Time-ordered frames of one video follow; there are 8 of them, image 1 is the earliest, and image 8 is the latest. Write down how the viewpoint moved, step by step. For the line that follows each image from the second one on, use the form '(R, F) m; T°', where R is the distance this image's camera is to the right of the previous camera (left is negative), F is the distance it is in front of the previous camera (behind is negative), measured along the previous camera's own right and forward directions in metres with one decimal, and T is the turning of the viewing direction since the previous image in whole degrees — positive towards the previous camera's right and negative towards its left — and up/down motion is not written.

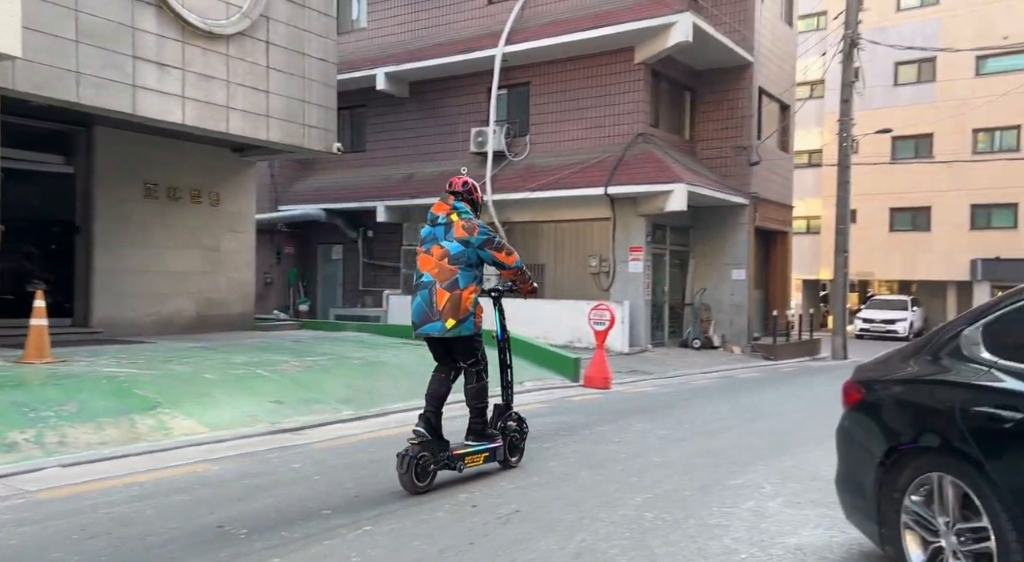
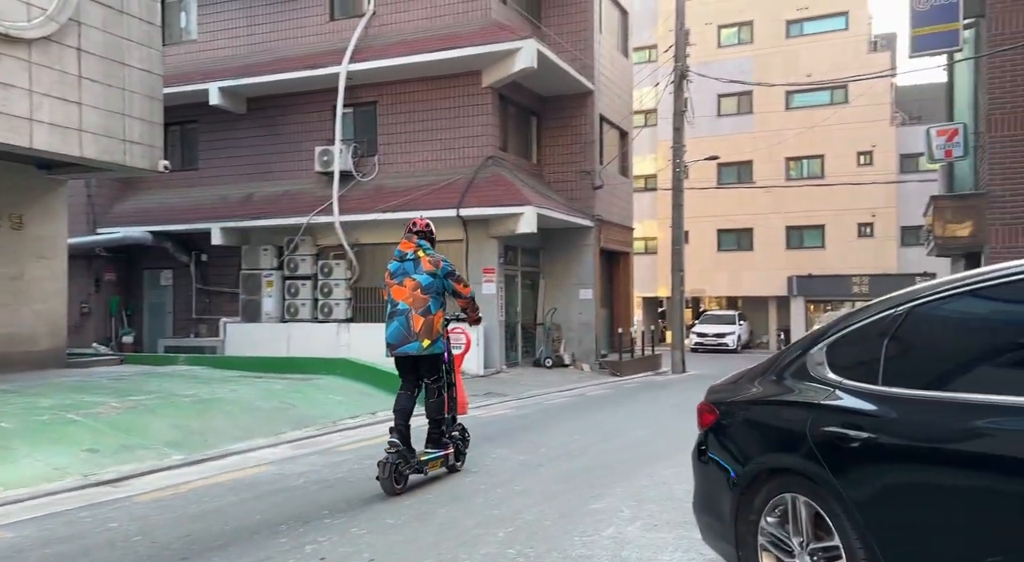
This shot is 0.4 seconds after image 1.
(-0.6, +0.2) m; +11°
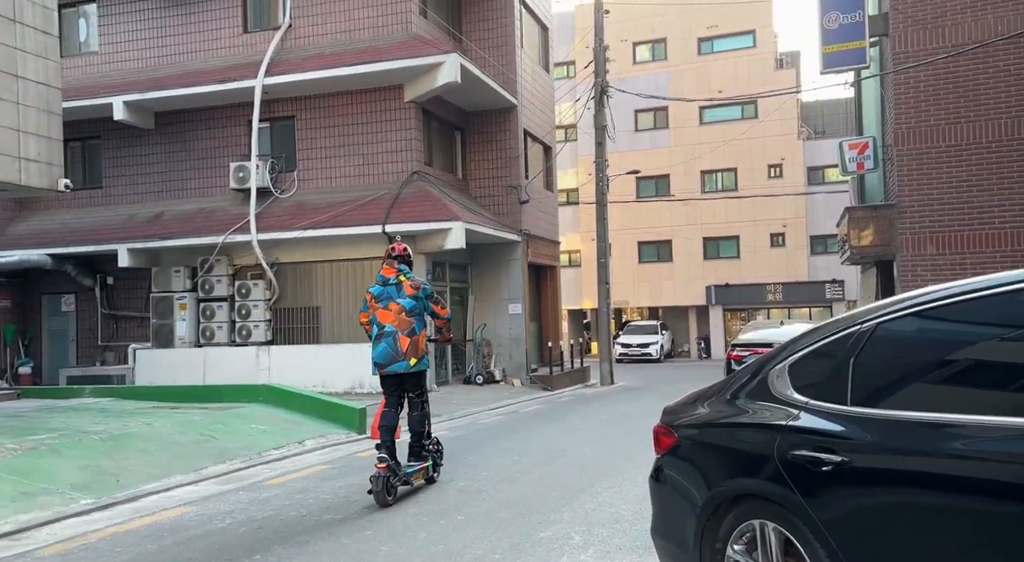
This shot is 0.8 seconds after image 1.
(-0.3, +0.4) m; +5°
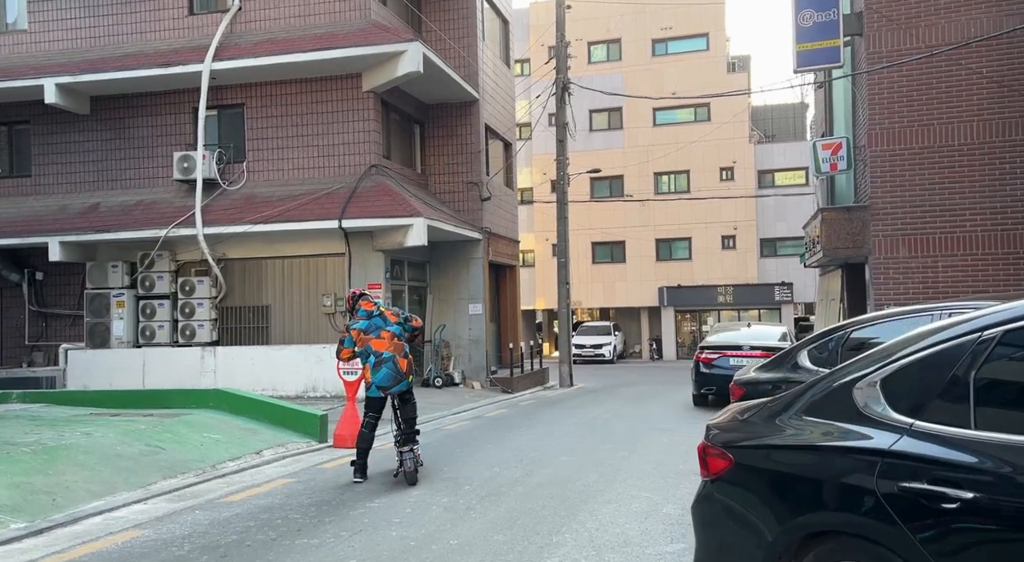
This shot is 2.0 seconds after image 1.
(-0.4, +0.7) m; +4°
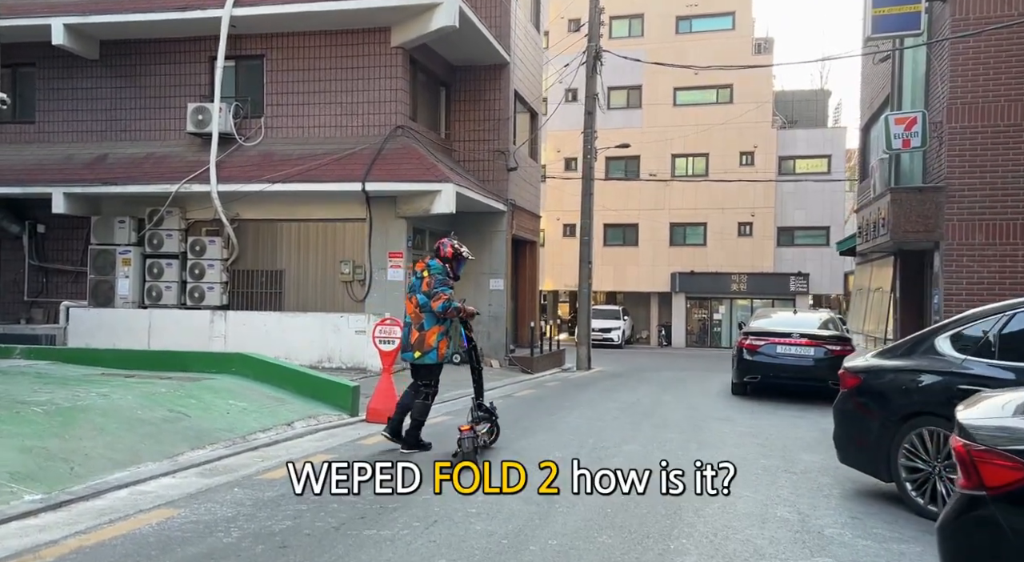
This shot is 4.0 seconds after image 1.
(-0.7, +1.0) m; +1°
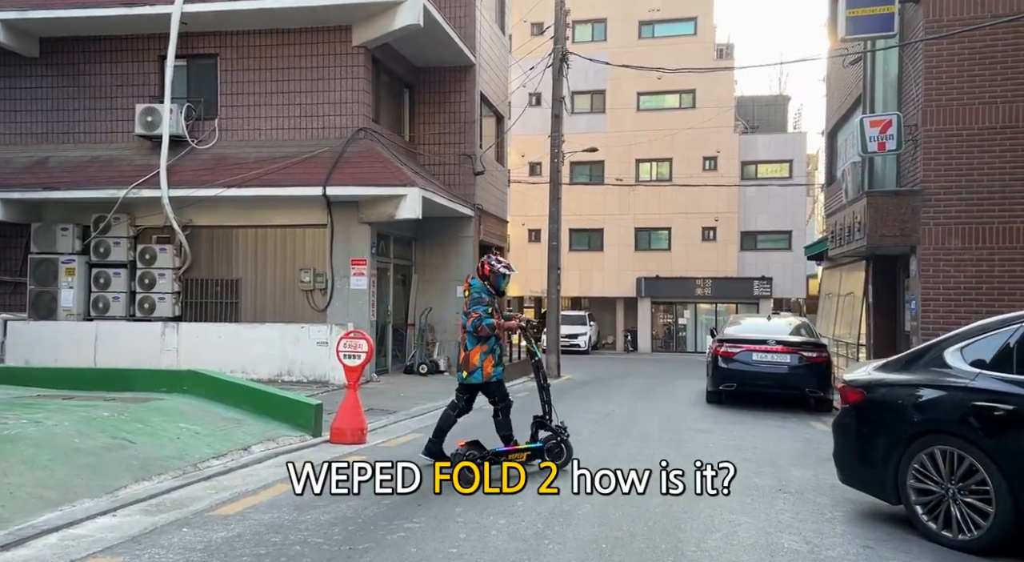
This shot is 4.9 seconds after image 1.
(-0.1, +0.6) m; +2°
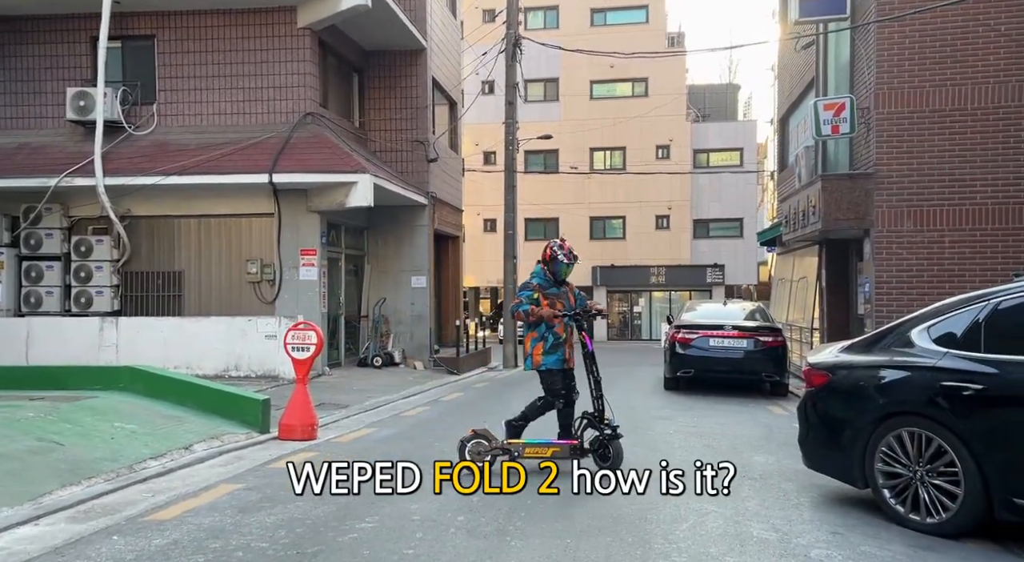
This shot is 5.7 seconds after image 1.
(0.0, +0.4) m; +3°
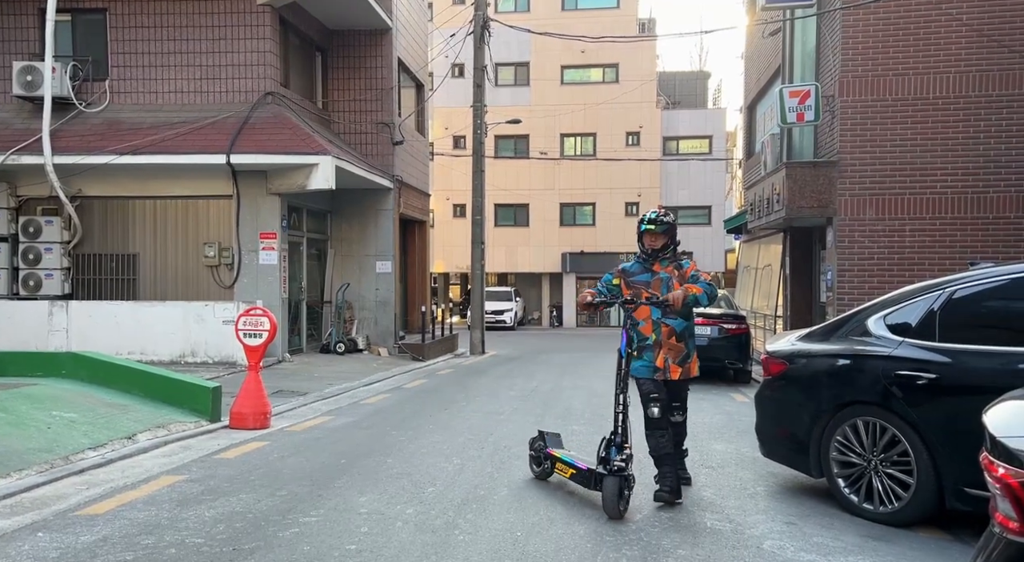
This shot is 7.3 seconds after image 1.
(+0.1, +0.2) m; +2°
